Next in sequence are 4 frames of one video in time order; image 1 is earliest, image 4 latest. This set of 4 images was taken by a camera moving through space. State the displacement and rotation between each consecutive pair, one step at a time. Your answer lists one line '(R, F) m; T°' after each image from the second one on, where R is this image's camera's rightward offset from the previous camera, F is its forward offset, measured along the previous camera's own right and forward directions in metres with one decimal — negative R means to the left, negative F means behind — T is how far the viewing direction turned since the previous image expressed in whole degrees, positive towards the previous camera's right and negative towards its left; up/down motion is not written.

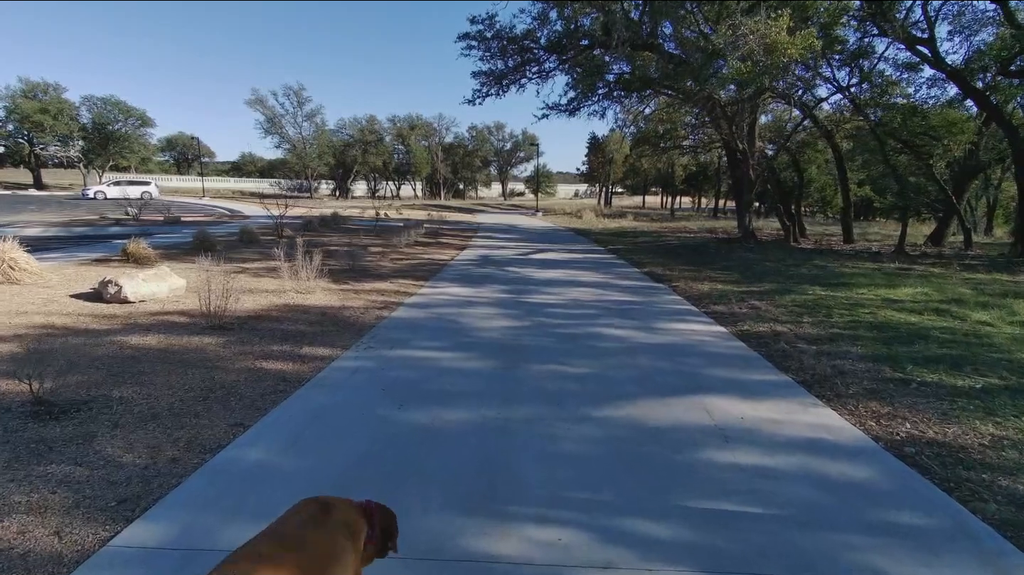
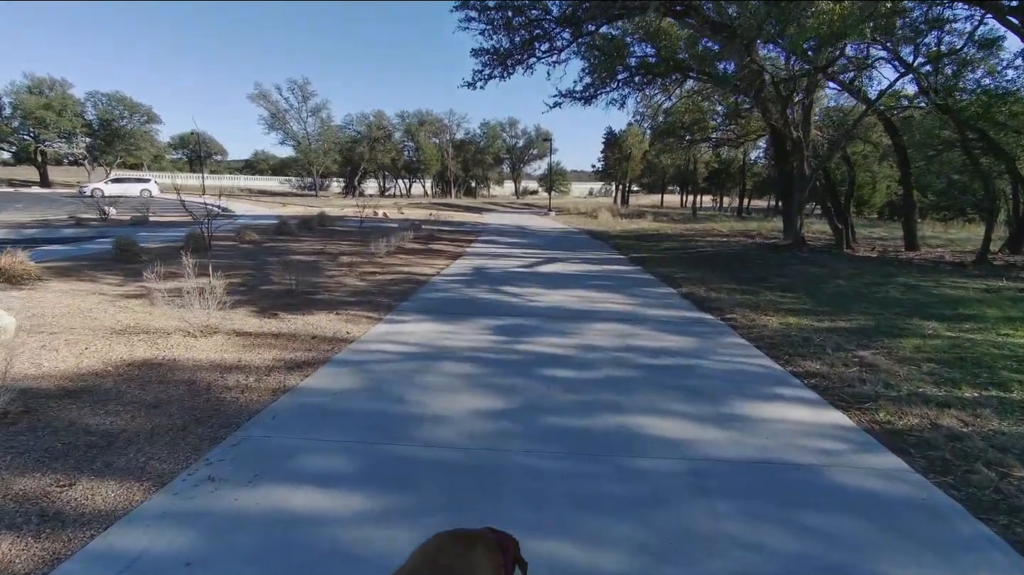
(+0.3, +2.8) m; -1°
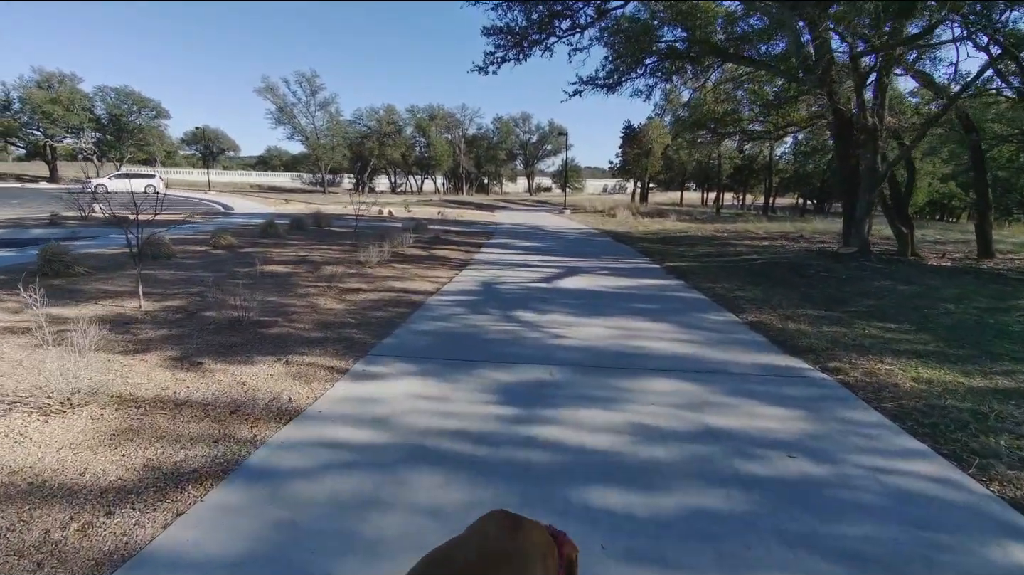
(-0.1, +2.1) m; -1°
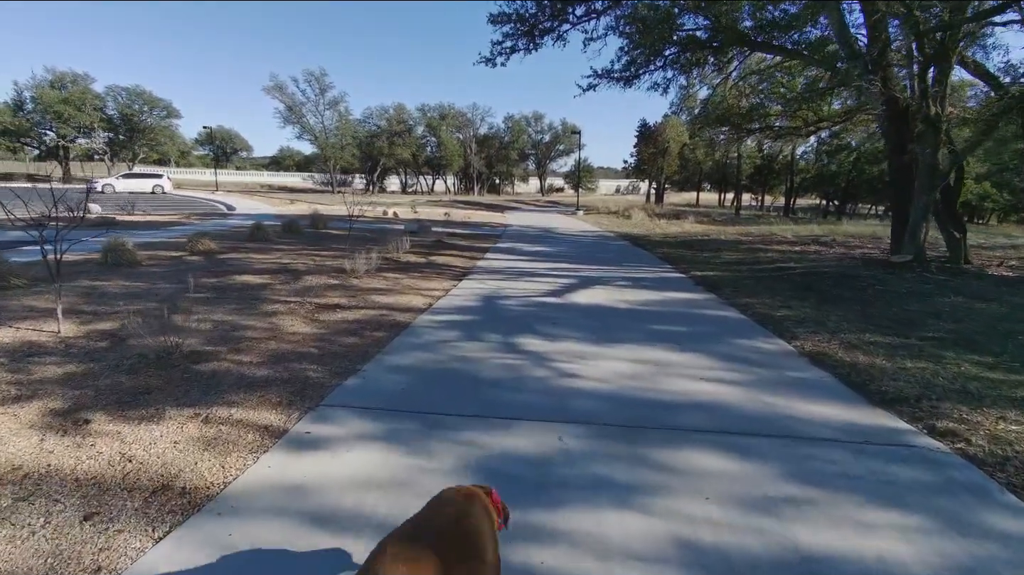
(+0.1, +1.3) m; -1°
